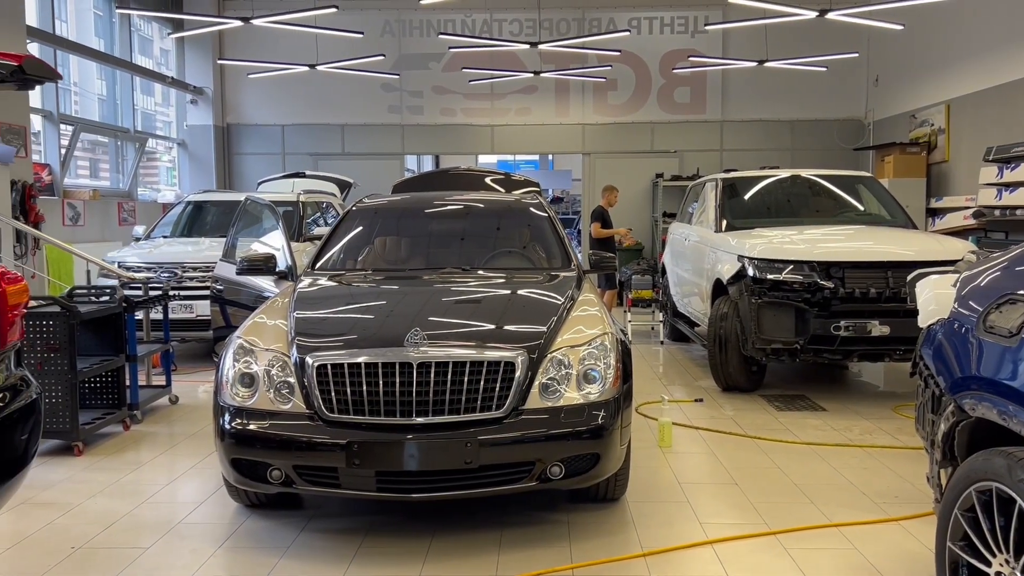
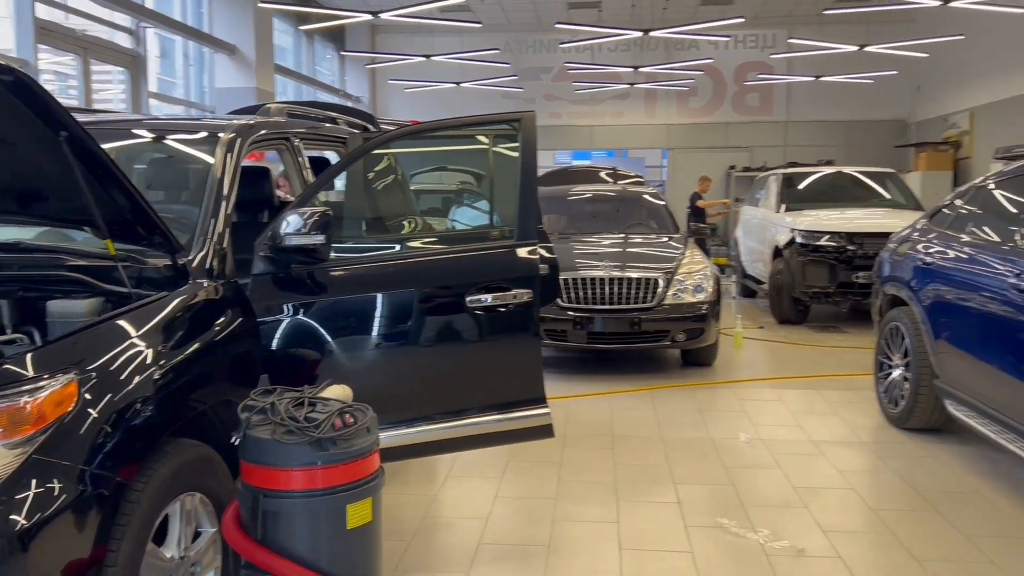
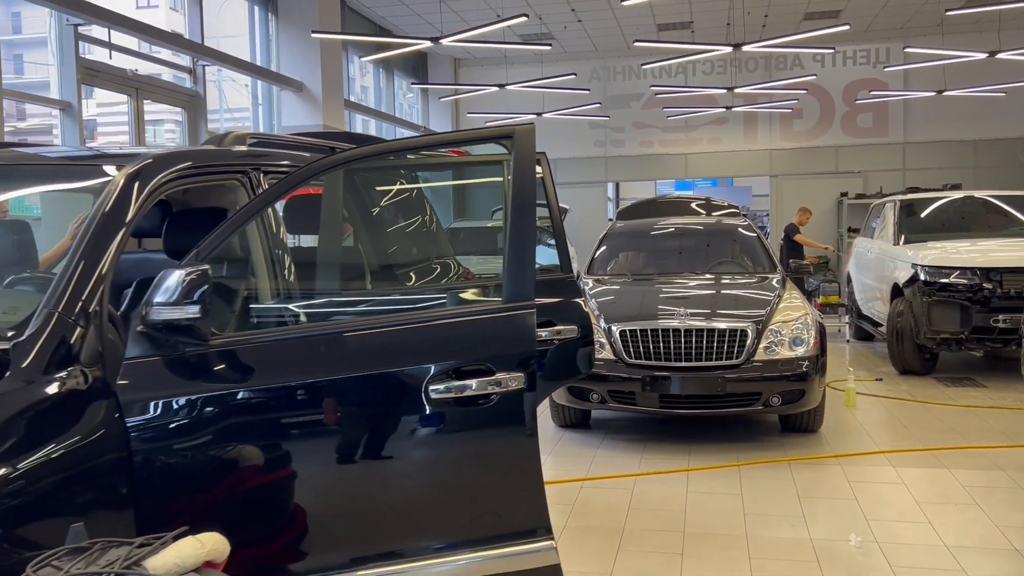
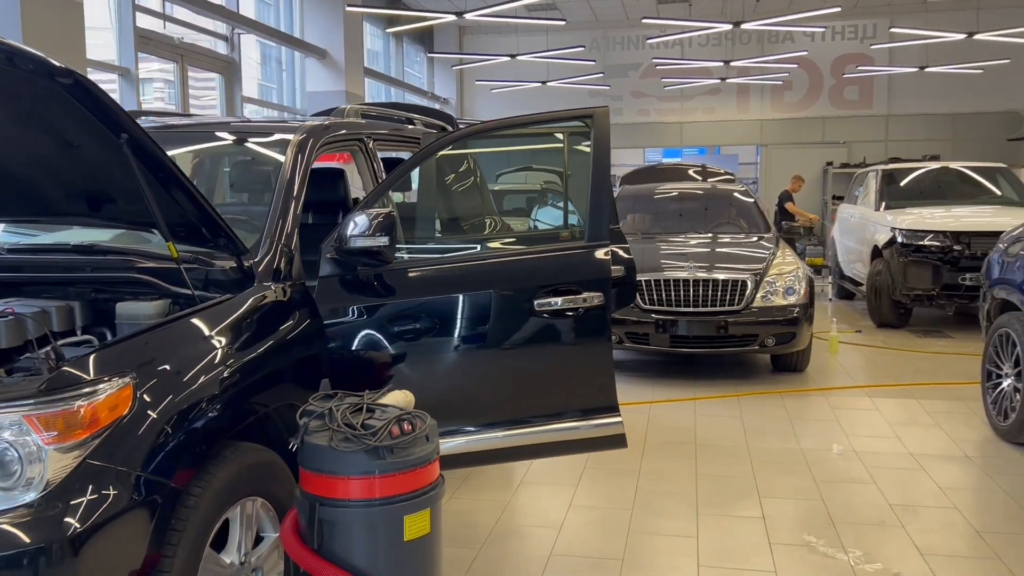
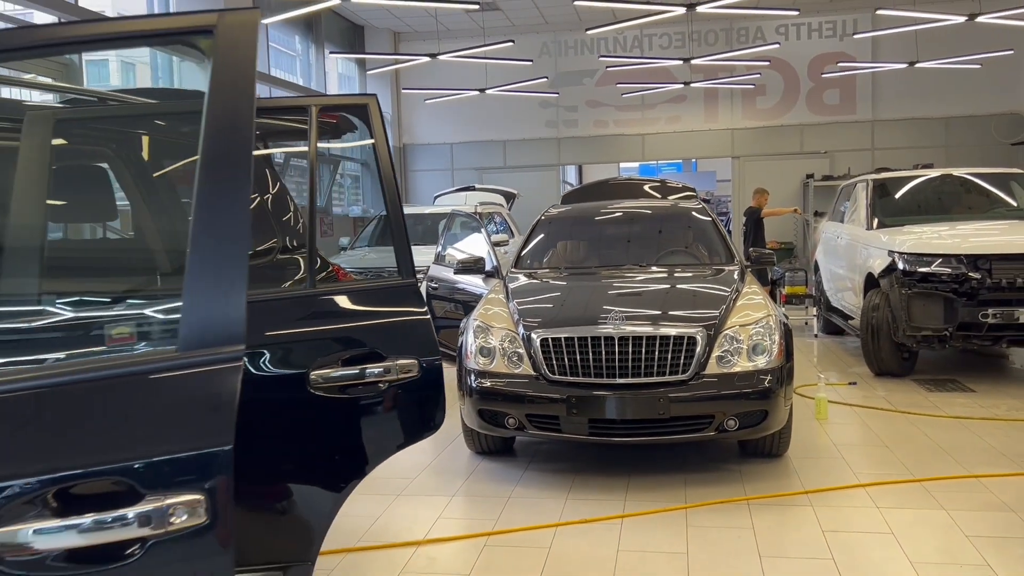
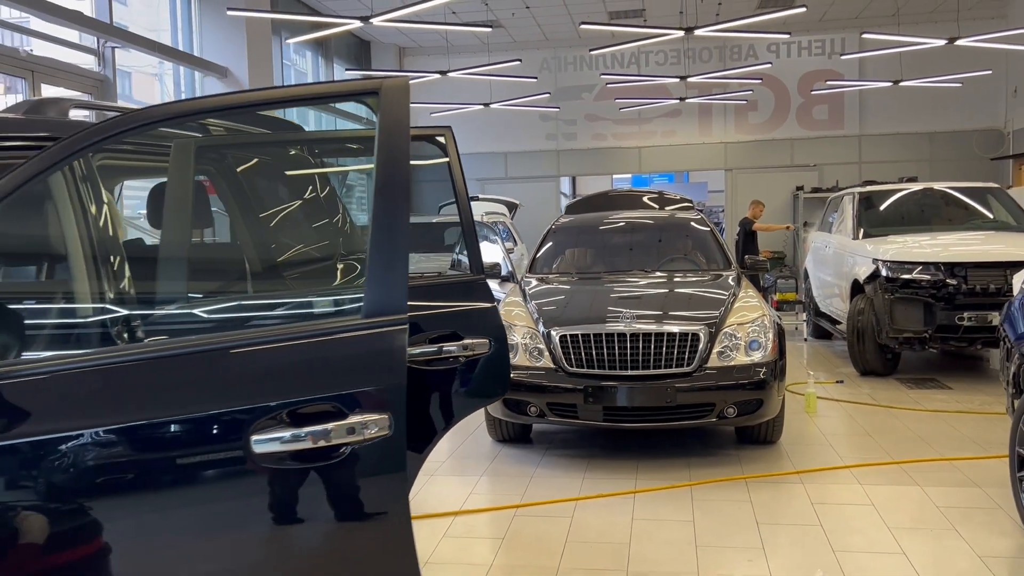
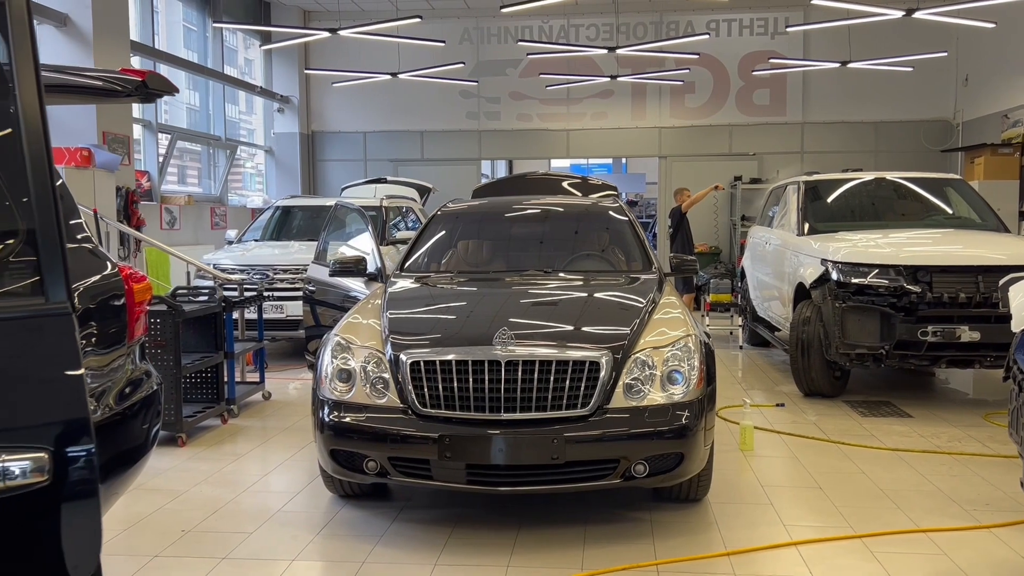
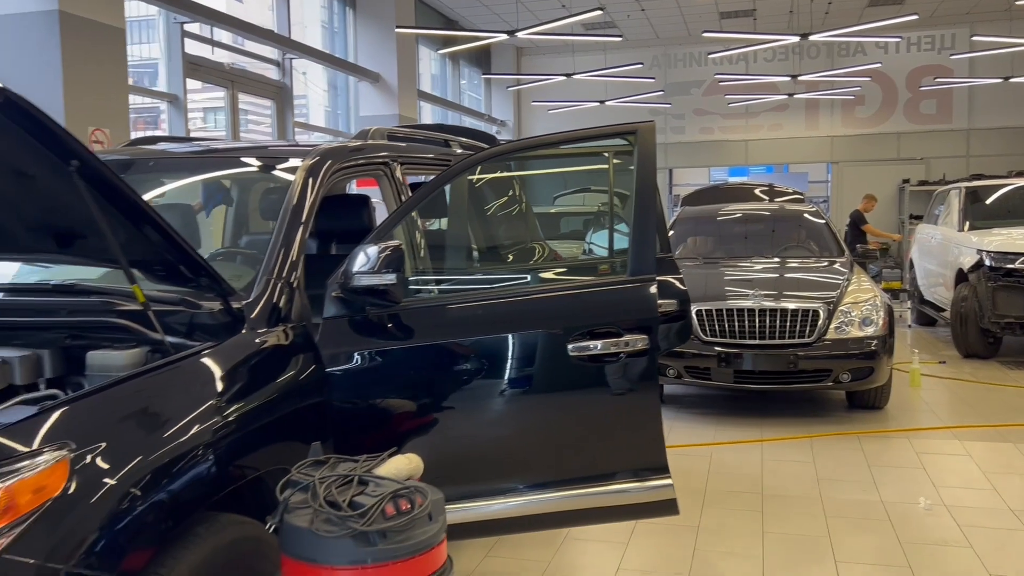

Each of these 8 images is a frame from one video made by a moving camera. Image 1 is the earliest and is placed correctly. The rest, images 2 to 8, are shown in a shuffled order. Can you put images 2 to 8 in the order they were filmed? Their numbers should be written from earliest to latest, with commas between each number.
7, 5, 6, 3, 8, 4, 2
